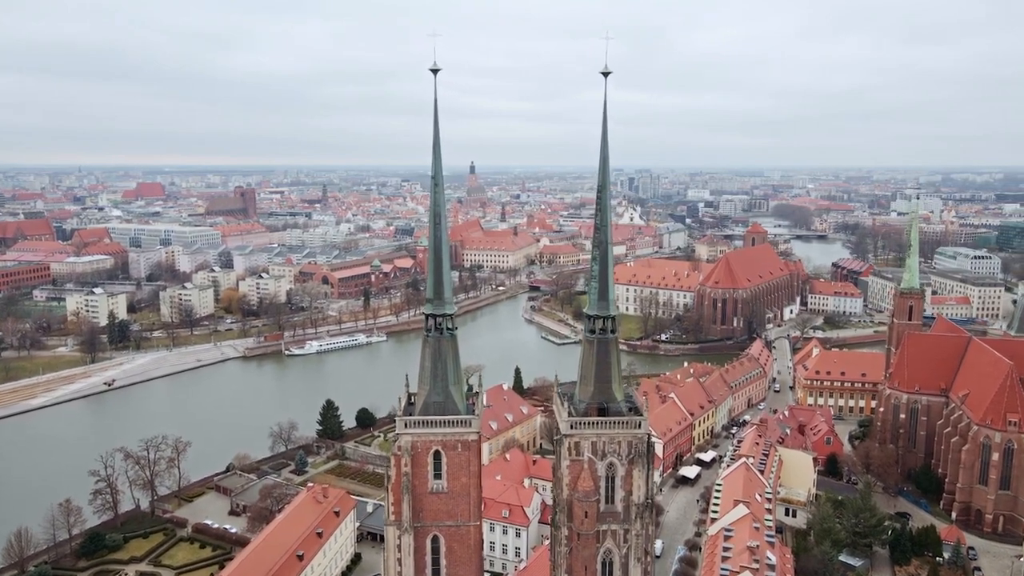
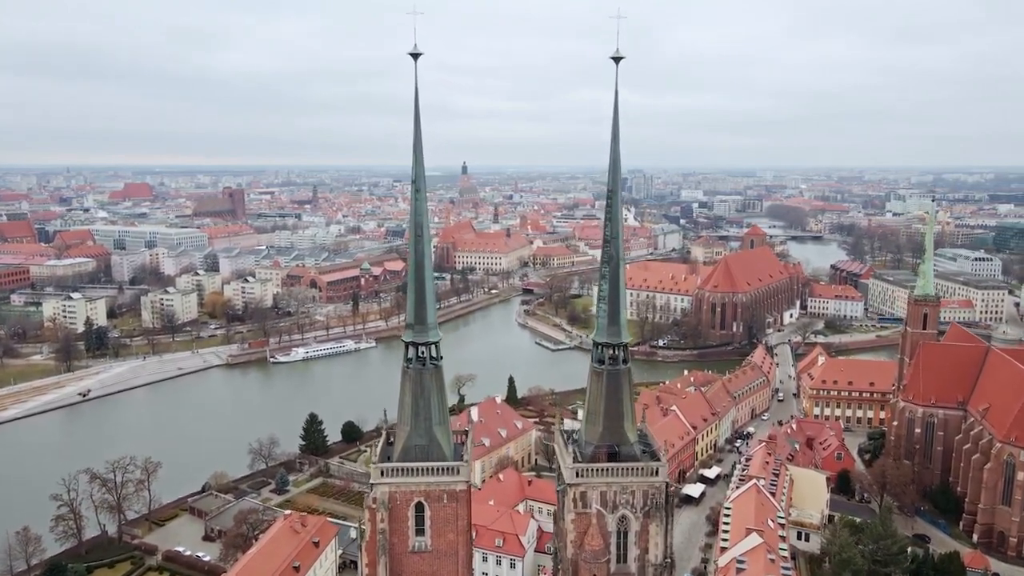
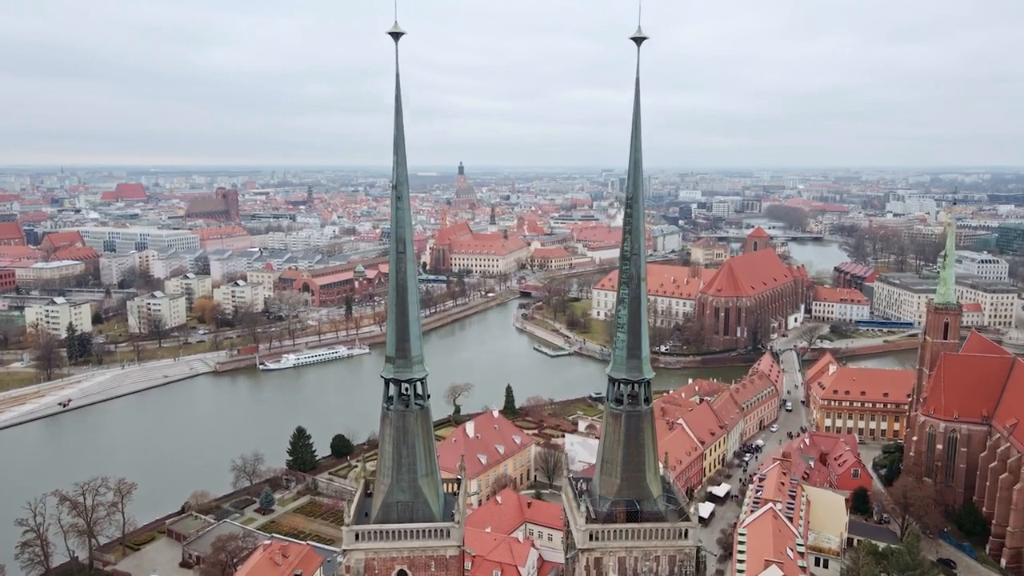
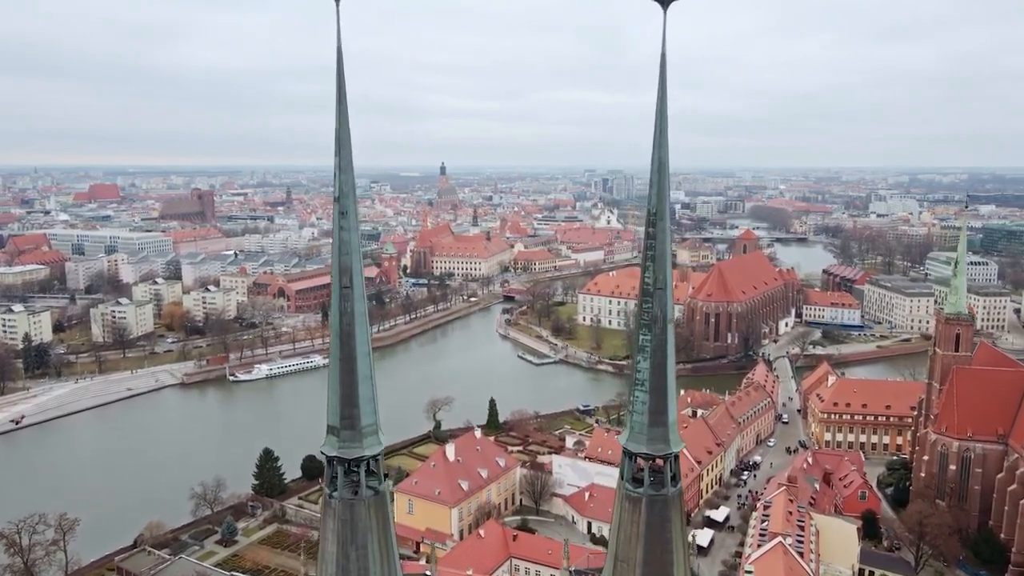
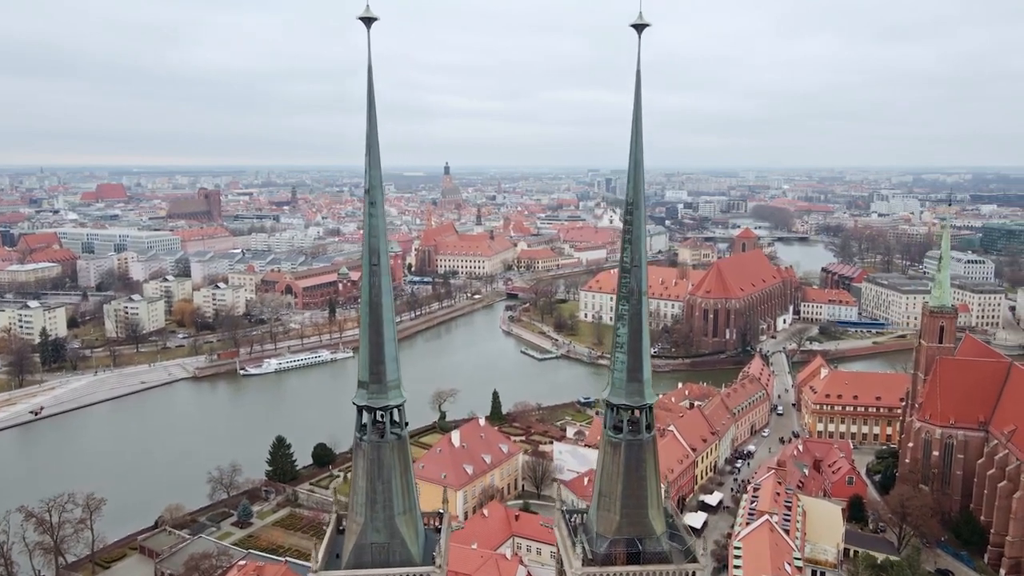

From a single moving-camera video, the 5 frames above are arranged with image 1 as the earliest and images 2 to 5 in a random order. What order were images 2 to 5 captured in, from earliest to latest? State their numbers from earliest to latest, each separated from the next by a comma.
2, 3, 5, 4
